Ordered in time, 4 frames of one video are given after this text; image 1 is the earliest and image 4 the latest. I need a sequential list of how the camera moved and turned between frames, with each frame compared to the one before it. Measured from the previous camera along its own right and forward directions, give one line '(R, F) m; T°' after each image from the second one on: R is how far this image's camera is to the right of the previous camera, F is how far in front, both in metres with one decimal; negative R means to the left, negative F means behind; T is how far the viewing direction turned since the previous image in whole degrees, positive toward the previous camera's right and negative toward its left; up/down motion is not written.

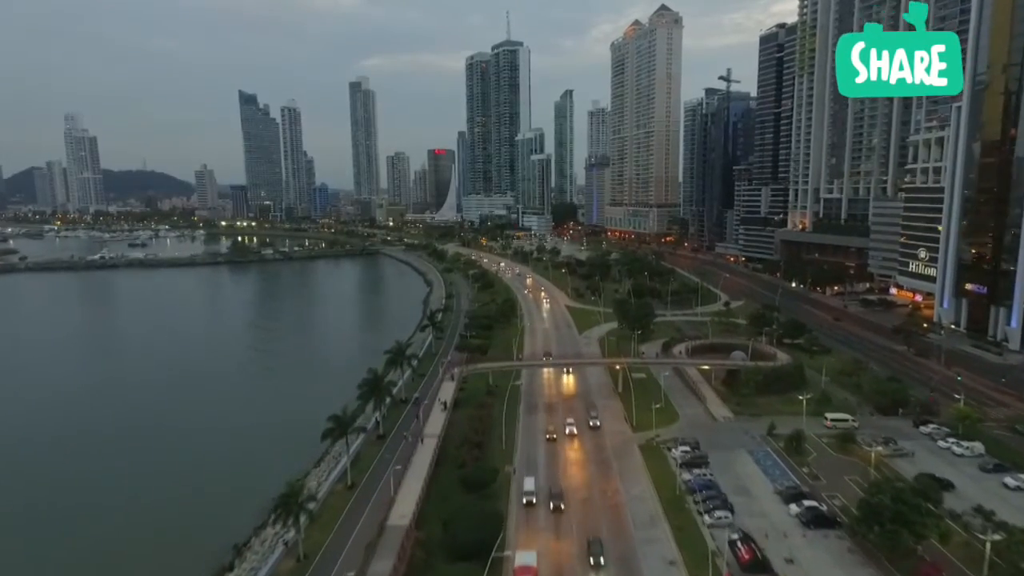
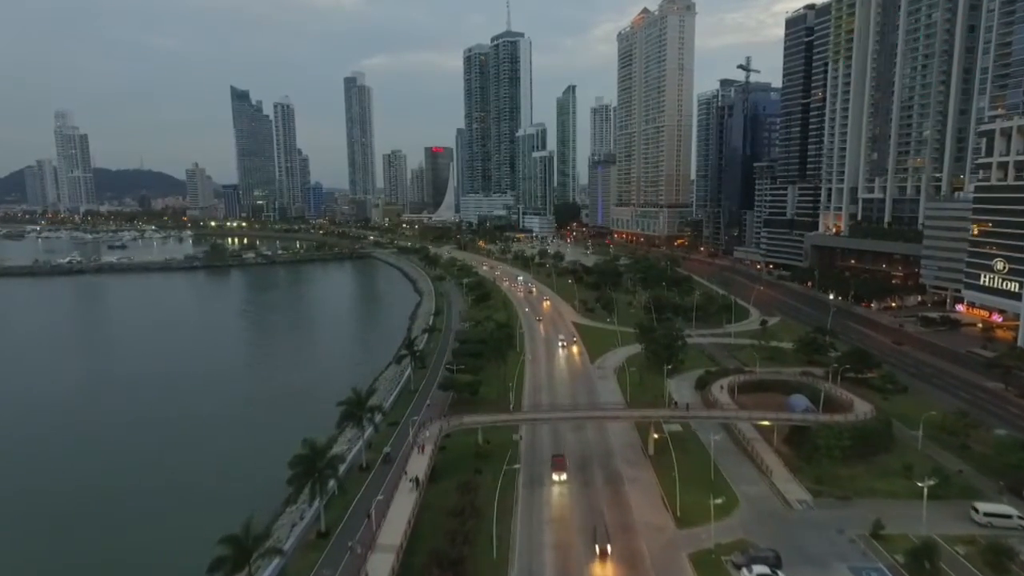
(+0.2, +11.3) m; 0°
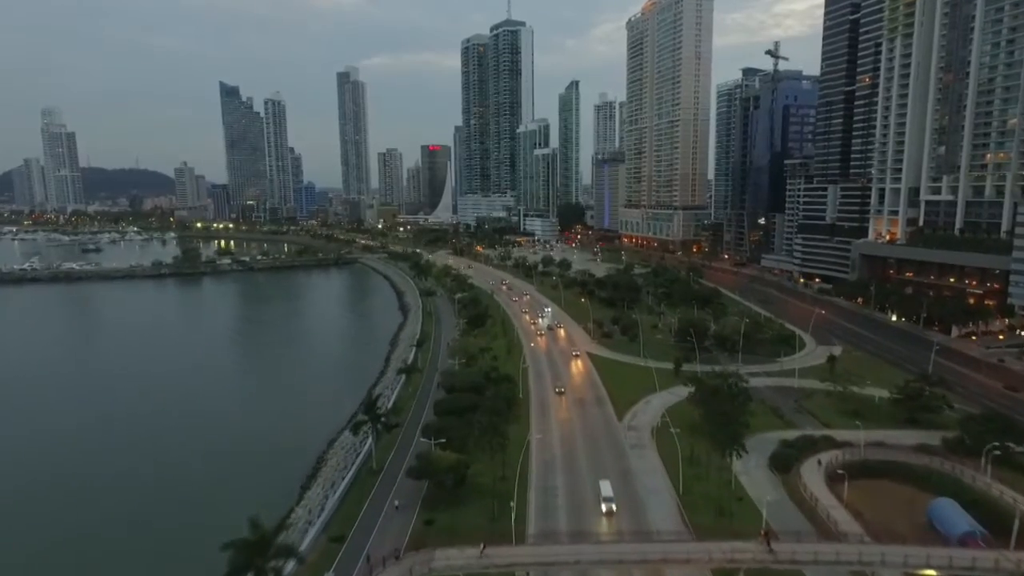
(-0.1, +13.4) m; 0°
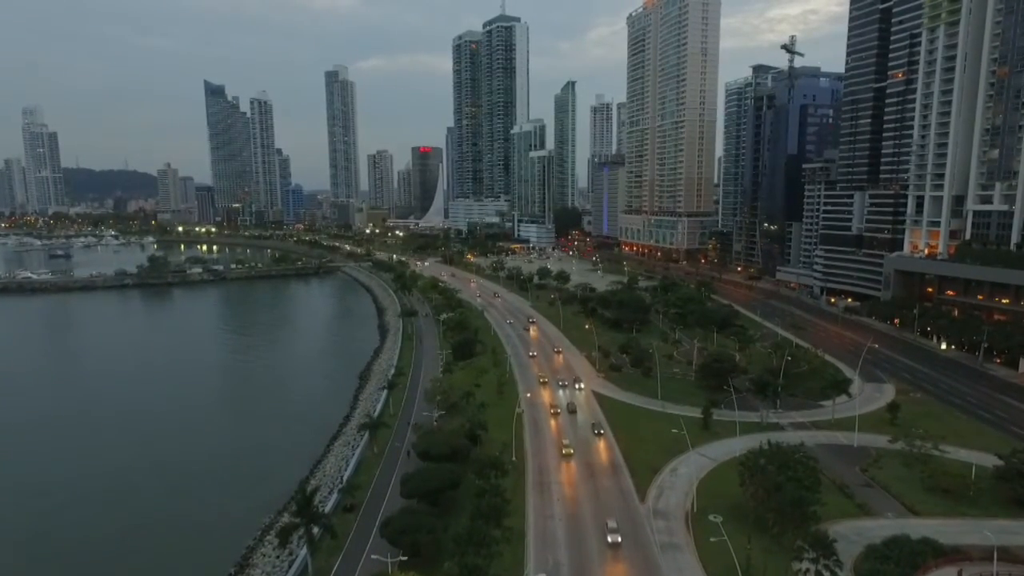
(+0.2, +9.5) m; +1°
